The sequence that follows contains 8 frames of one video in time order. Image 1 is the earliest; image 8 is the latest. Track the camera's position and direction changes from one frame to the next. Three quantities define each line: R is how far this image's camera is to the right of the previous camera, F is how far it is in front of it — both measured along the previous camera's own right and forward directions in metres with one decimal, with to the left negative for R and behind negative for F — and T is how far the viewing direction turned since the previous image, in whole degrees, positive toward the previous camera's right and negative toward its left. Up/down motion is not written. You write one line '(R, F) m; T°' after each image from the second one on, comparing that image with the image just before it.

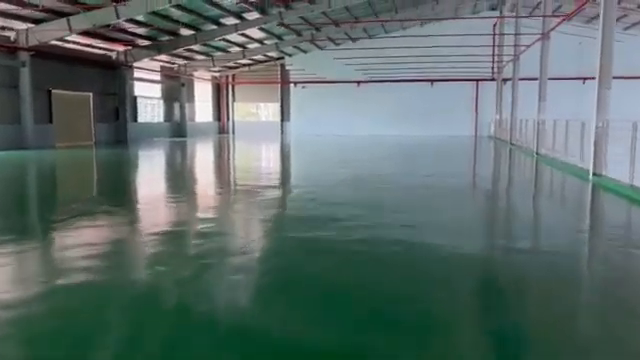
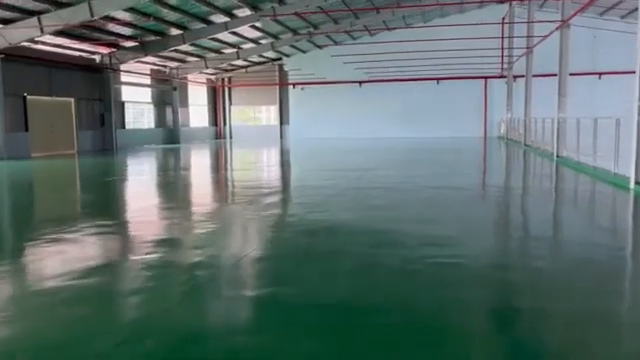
(+0.1, +0.5) m; -1°
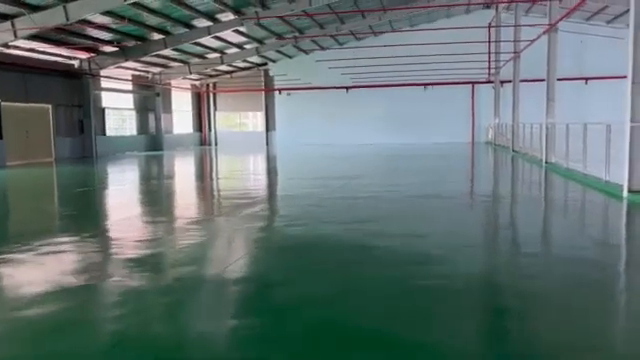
(0.0, +0.1) m; +1°
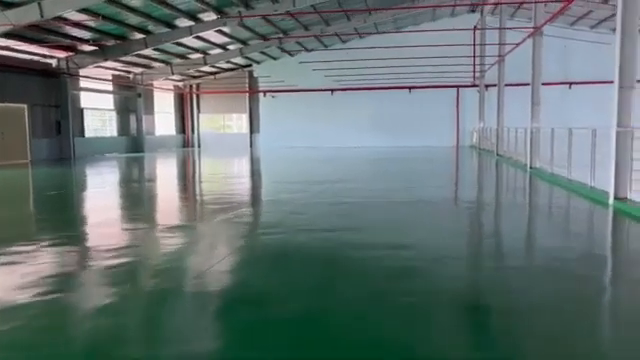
(0.0, +0.1) m; +1°
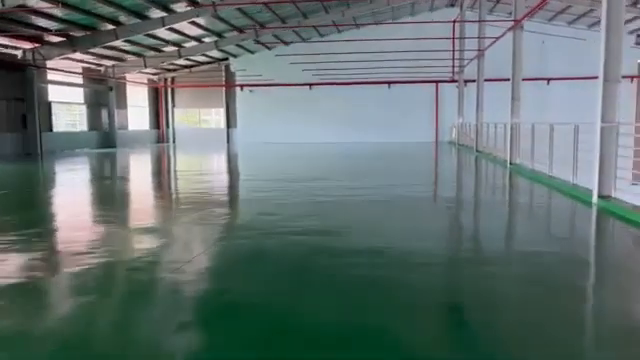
(0.0, +0.1) m; +2°
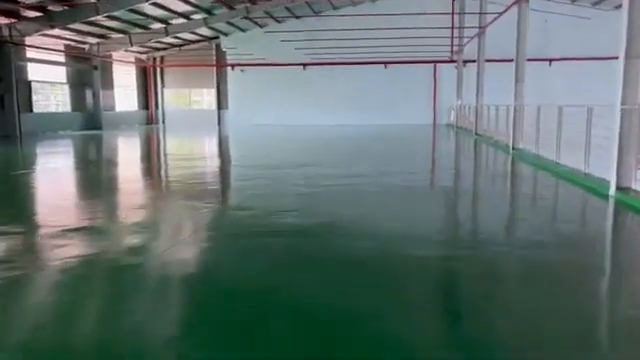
(+0.1, +0.3) m; 0°
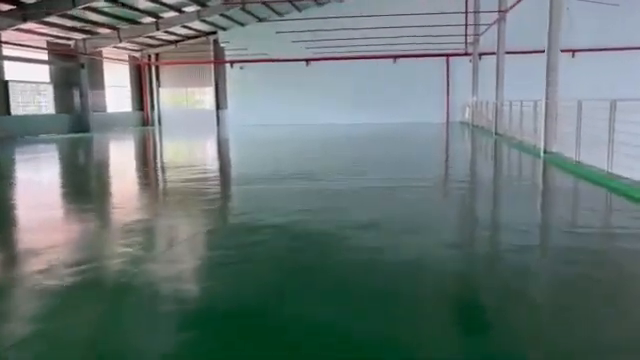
(+0.1, +0.6) m; -1°
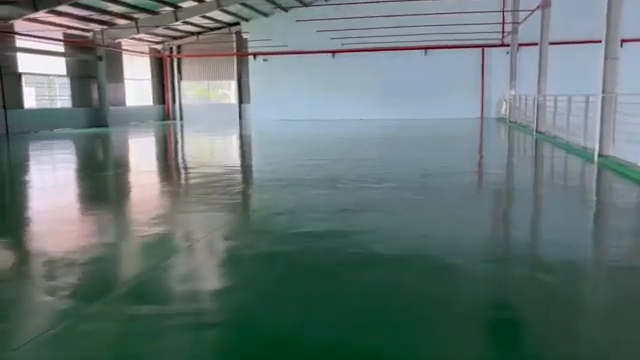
(+0.1, +0.4) m; -3°
